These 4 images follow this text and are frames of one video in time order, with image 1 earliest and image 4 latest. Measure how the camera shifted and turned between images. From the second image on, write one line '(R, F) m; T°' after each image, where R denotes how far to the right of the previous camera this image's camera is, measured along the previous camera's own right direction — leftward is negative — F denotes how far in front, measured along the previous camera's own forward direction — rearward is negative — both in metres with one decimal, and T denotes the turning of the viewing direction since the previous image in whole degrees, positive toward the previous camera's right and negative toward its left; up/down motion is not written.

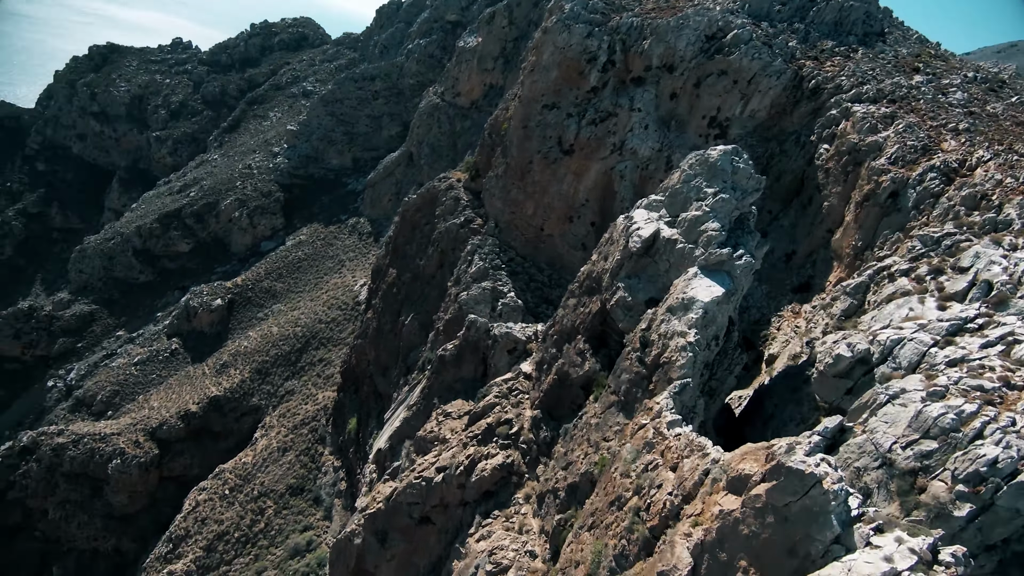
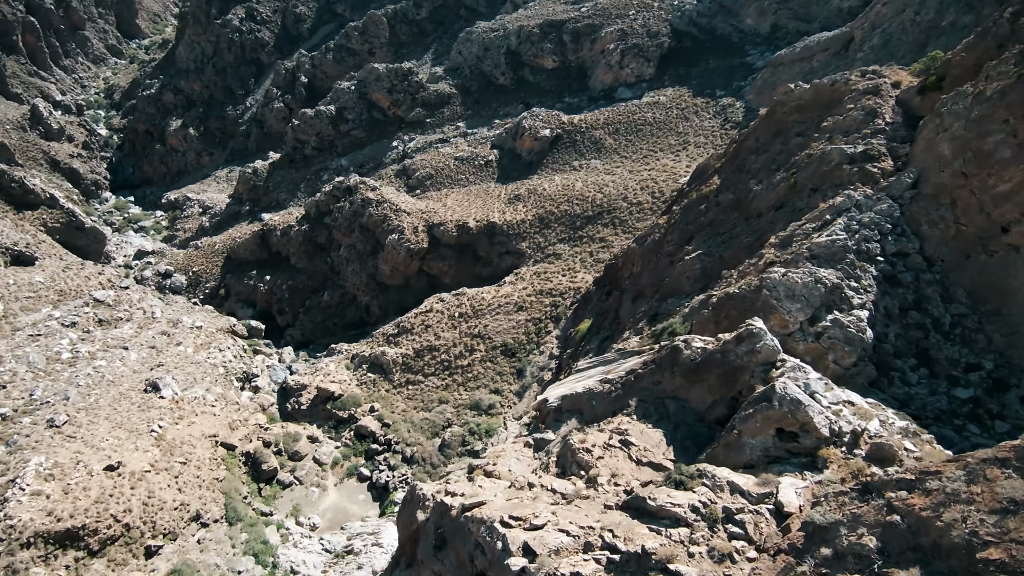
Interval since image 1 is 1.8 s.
(-0.3, +9.0) m; -29°
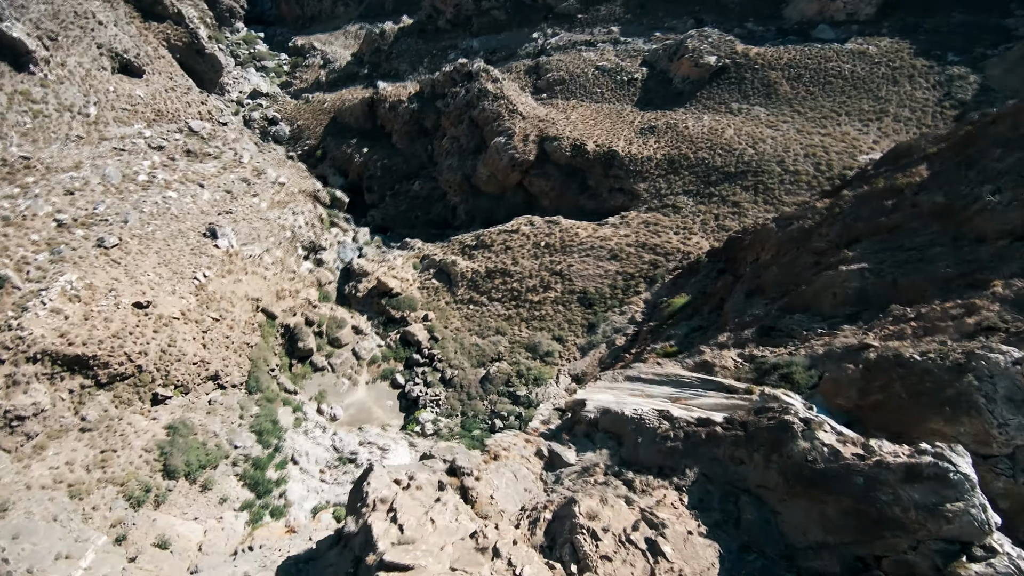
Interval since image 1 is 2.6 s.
(+0.8, +4.4) m; -10°
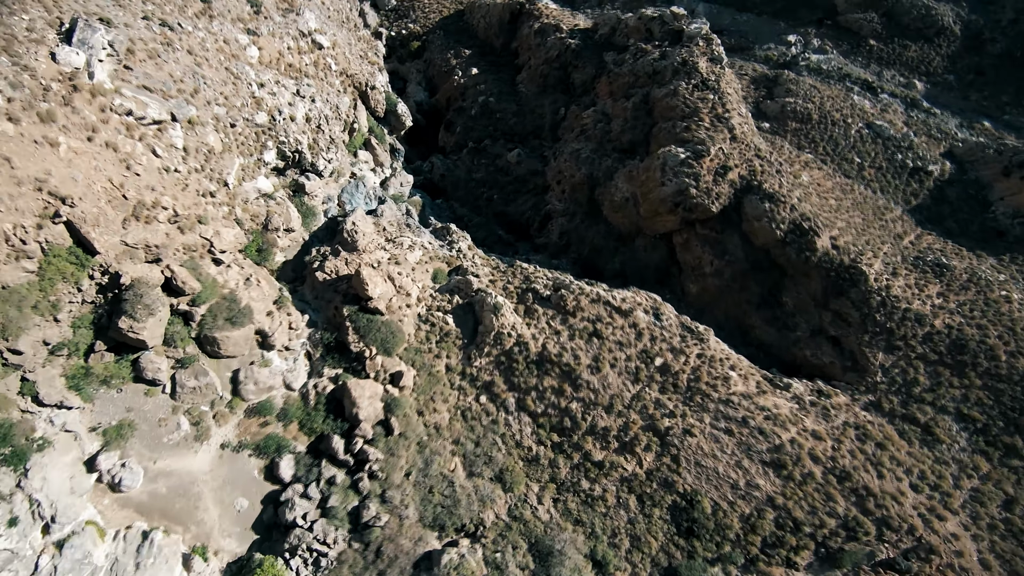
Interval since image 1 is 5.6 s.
(-1.9, +15.9) m; -5°
